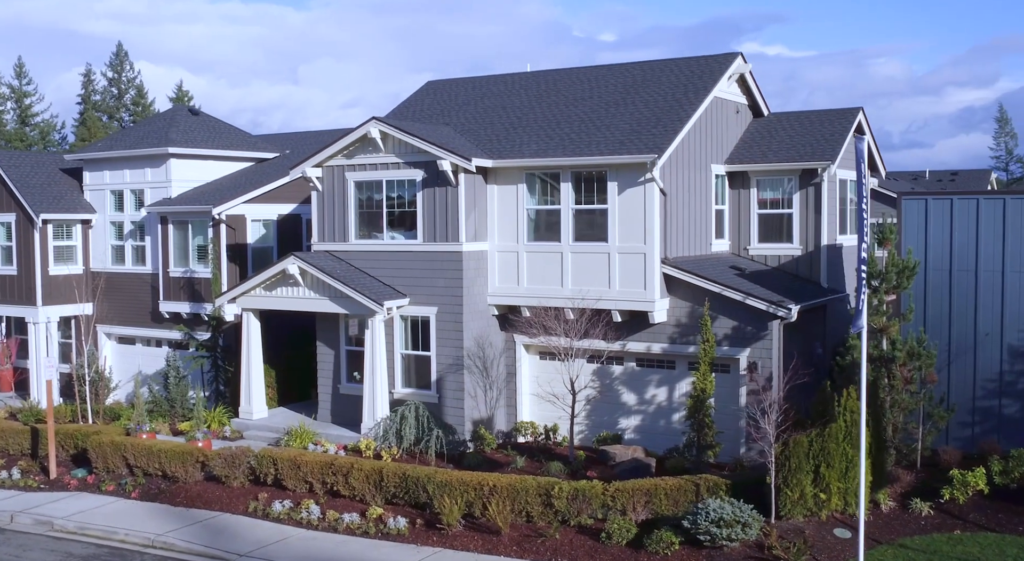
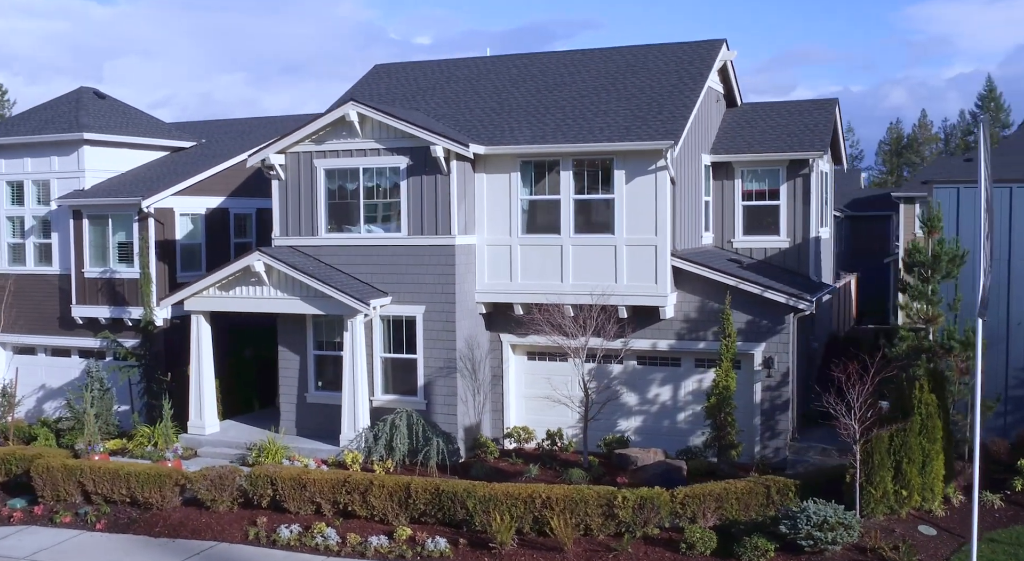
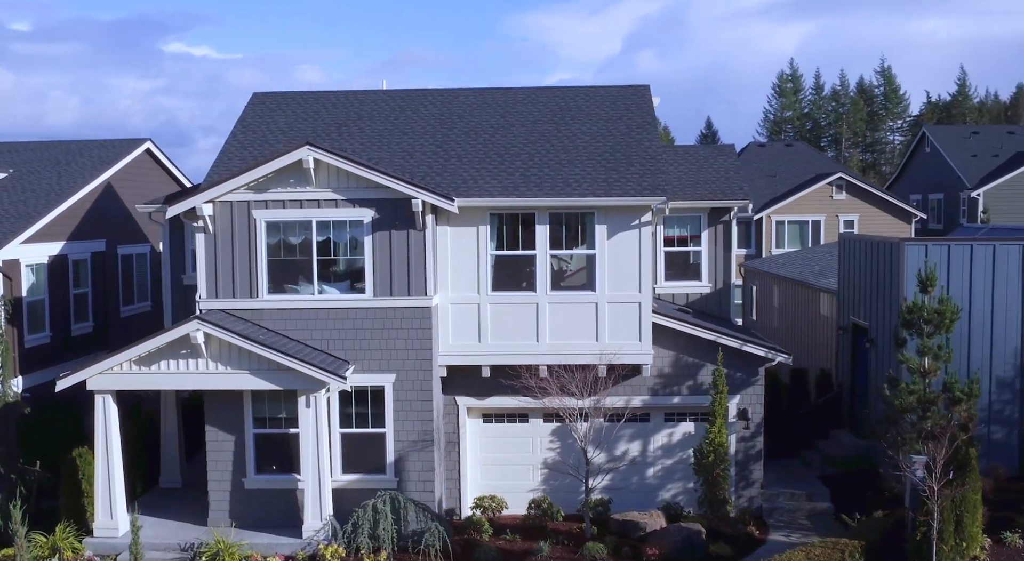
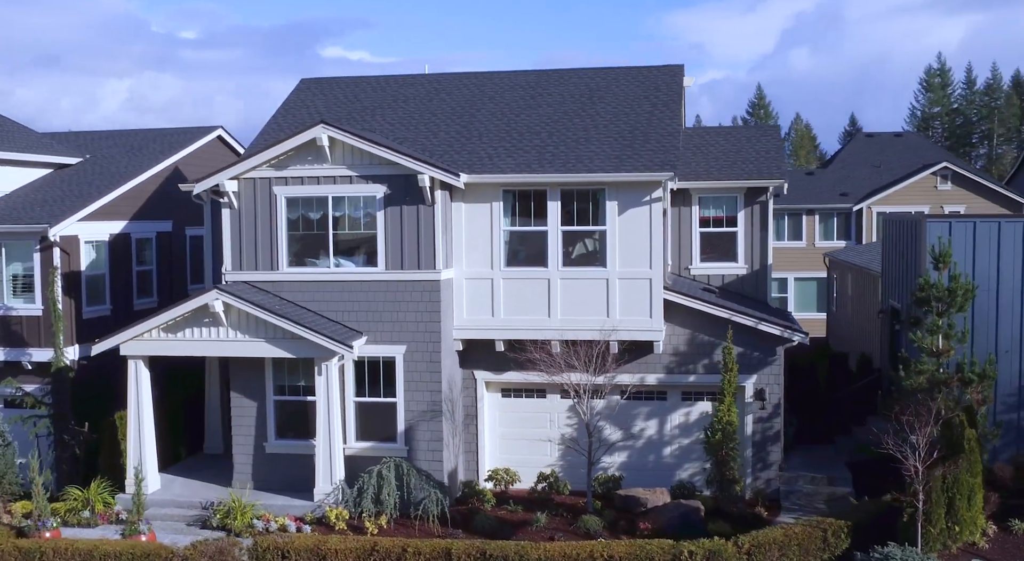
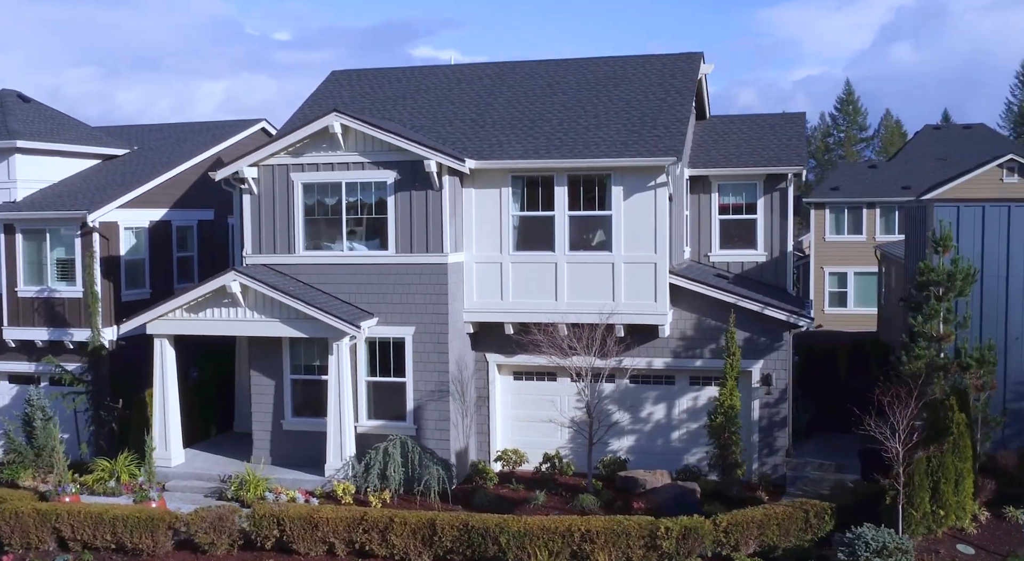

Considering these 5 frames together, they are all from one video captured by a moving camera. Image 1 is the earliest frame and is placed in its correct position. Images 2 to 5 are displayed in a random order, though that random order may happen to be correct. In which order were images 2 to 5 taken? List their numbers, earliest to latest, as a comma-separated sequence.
2, 5, 4, 3
